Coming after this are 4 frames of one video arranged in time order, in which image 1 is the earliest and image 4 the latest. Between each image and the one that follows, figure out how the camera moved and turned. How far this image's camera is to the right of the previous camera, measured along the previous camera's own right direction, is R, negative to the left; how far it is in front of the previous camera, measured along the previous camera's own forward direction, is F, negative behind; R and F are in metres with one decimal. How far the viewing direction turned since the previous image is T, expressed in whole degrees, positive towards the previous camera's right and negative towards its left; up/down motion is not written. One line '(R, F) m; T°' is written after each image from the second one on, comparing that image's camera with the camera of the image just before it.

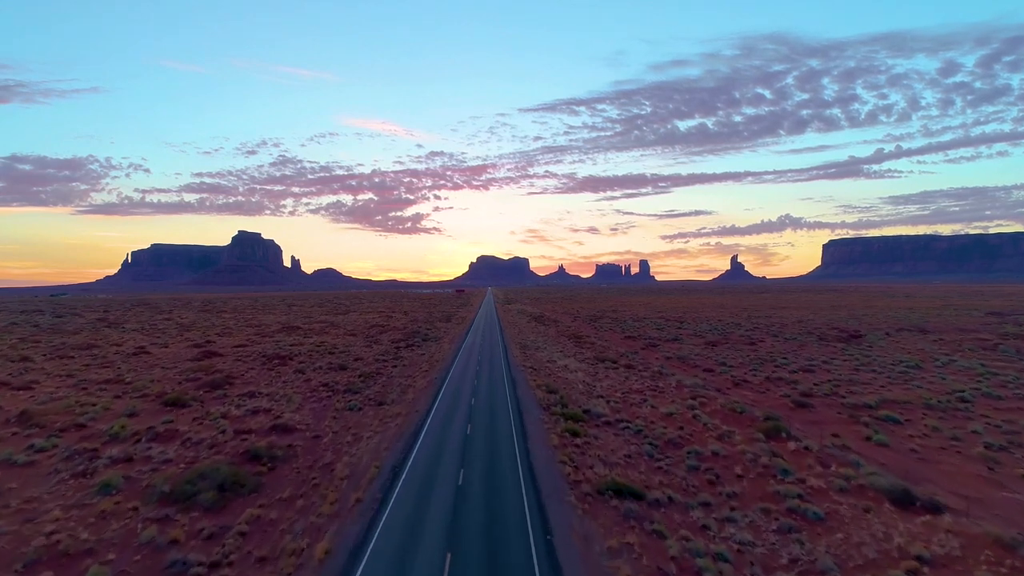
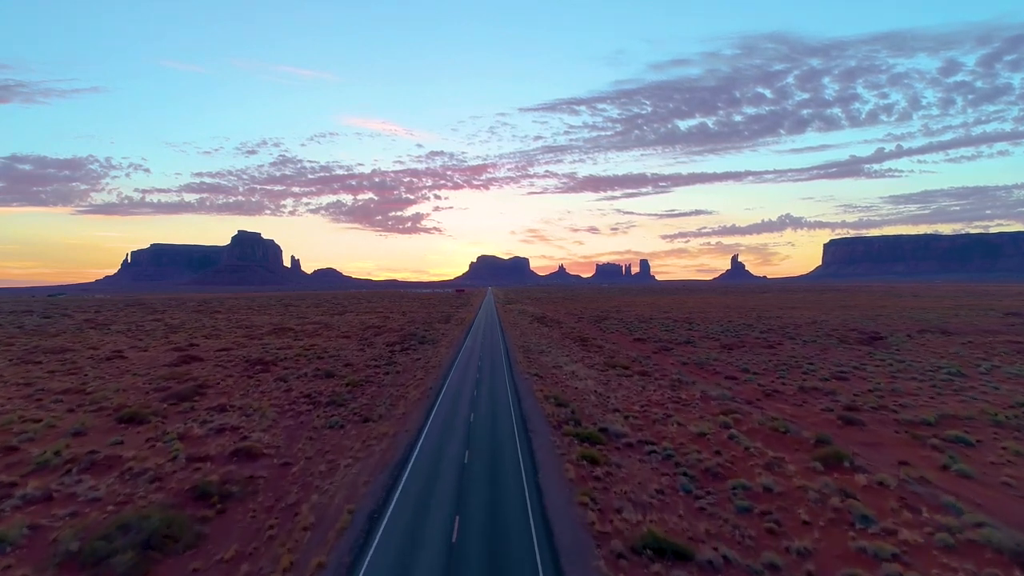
(-0.2, +3.8) m; 0°
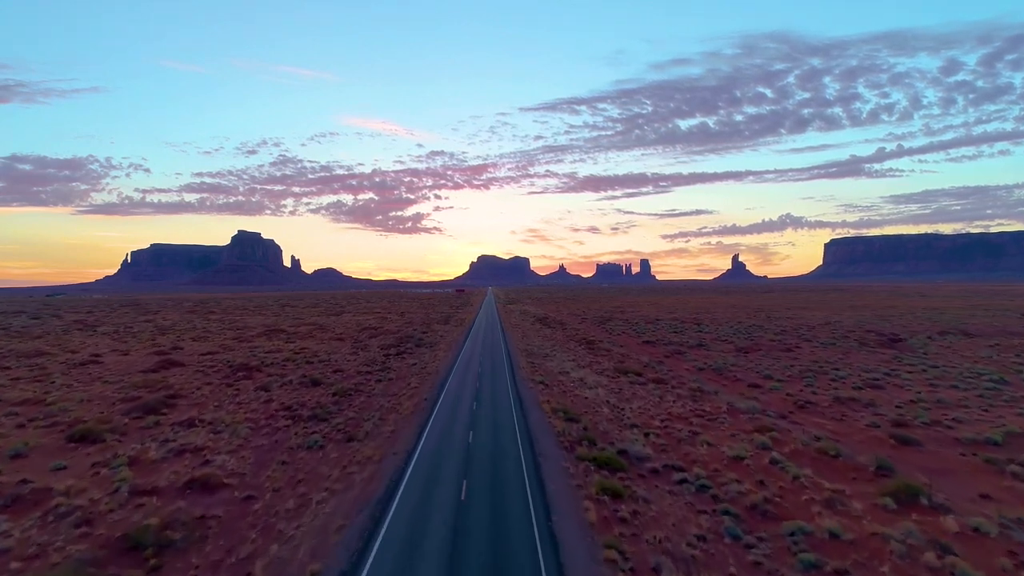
(-0.2, +3.3) m; 0°
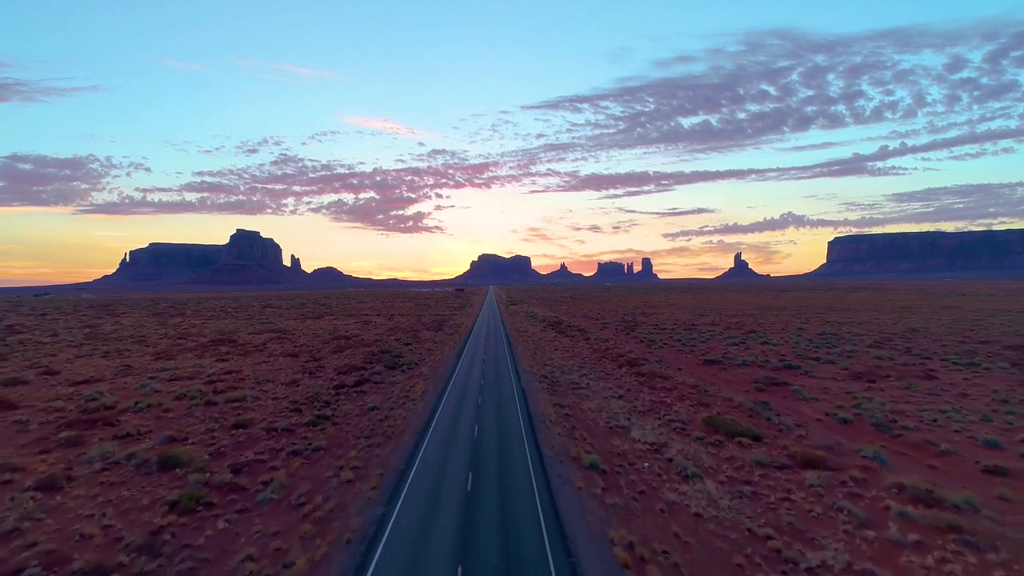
(-0.9, +16.9) m; 0°
